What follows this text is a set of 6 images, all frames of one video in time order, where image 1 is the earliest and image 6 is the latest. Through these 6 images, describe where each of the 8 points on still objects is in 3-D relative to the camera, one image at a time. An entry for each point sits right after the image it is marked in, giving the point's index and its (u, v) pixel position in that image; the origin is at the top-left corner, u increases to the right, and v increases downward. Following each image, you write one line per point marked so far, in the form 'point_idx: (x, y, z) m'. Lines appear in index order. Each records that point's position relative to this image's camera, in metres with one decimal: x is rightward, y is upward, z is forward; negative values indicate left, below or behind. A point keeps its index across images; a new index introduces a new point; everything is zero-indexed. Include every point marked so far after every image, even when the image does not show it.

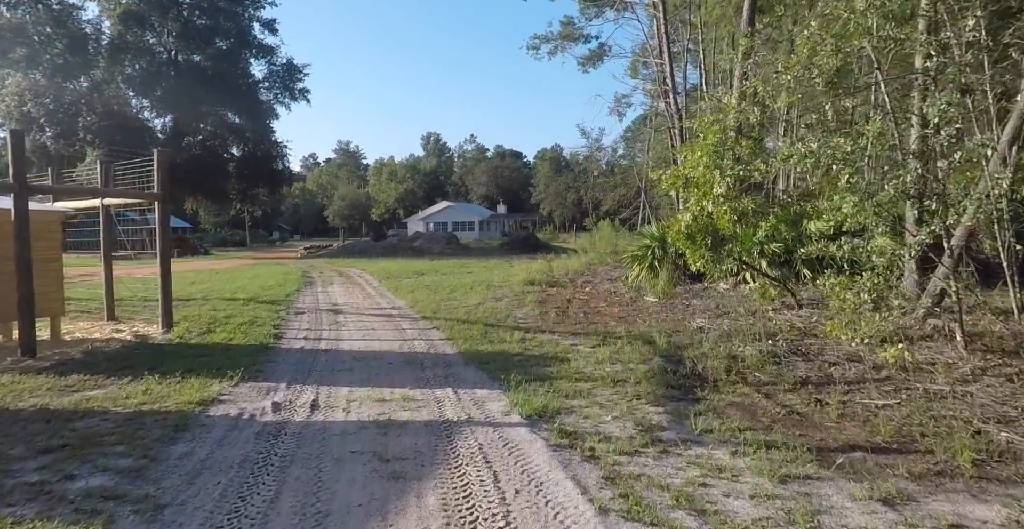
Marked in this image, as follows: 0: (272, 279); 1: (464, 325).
0: (-6.2, -0.4, +17.6) m
1: (-0.7, -0.8, +9.3) m
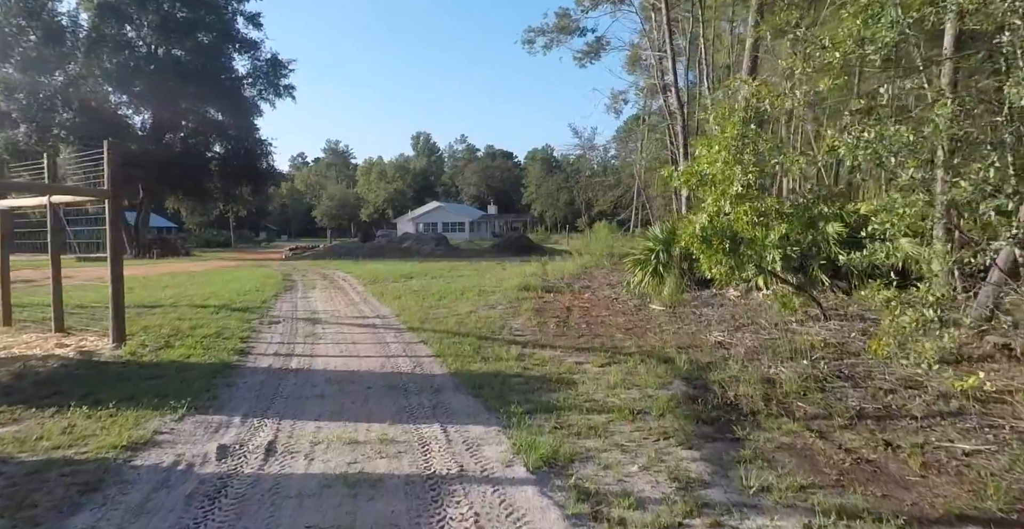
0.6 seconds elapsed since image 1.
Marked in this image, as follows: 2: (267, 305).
0: (-6.3, -0.5, +16.6) m
1: (-0.7, -0.9, +8.3) m
2: (-4.4, -0.8, +12.4) m
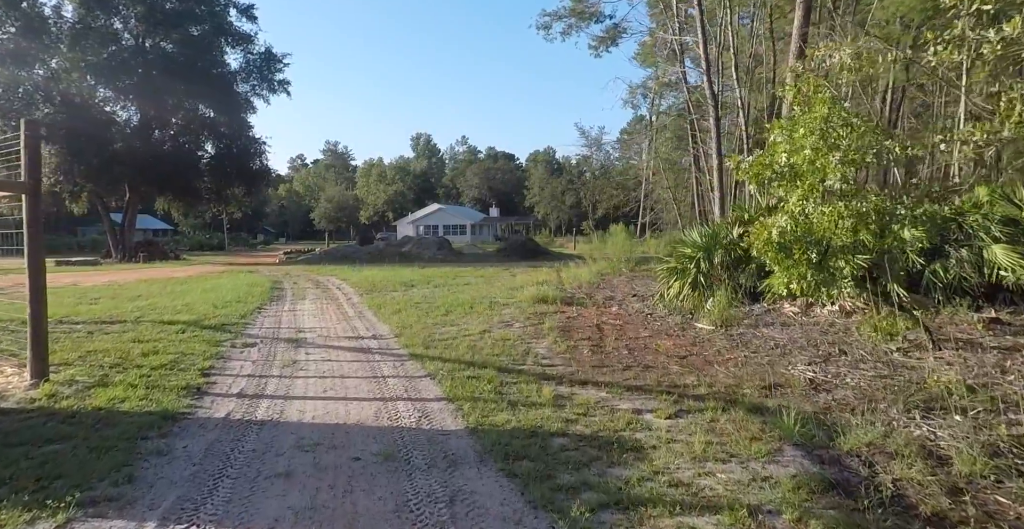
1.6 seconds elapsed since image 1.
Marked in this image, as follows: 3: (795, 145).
0: (-6.1, -0.6, +14.9) m
1: (-0.4, -1.0, +6.6) m
2: (-4.1, -0.9, +10.7) m
3: (+2.7, +1.1, +6.4) m
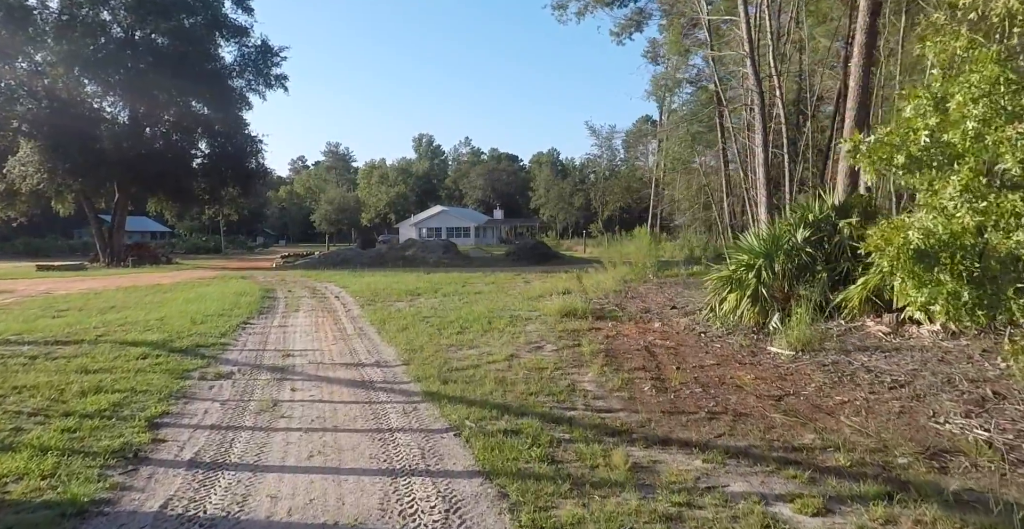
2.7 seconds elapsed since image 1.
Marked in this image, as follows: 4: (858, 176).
0: (-5.7, -0.8, +13.3) m
1: (-0.1, -1.1, +5.0) m
2: (-3.7, -1.0, +9.0) m
3: (+3.0, +1.0, +4.8) m
4: (+5.5, +1.4, +10.8) m
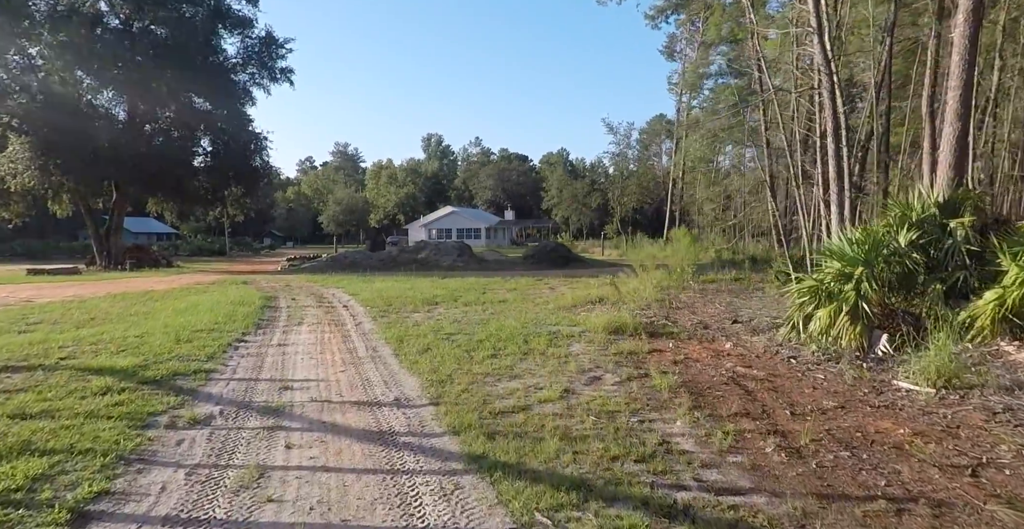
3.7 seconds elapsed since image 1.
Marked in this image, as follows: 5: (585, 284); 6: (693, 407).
0: (-5.1, -0.9, +11.7) m
1: (+0.4, -1.2, +3.4) m
2: (-3.2, -1.1, +7.4) m
3: (+3.5, +0.9, +3.1) m
4: (+6.0, +1.3, +9.1) m
5: (+1.8, -0.5, +17.1) m
6: (+1.5, -1.1, +5.4) m
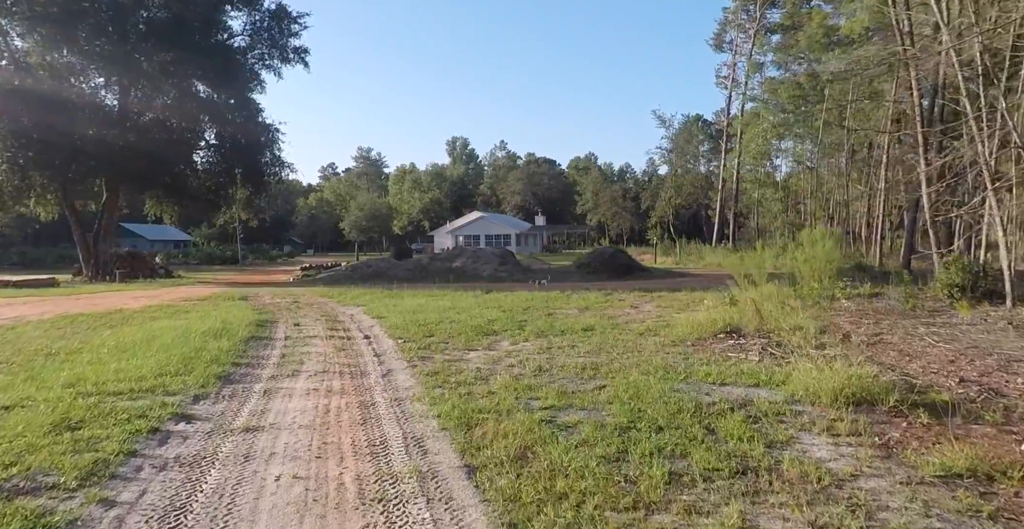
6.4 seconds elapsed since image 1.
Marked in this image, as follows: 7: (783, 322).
0: (-3.9, -1.0, +7.6) m
1: (+1.4, -1.3, -0.9) m
2: (-2.1, -1.2, +3.3) m
3: (+4.4, +0.9, -1.2) m
4: (+7.2, +1.2, +4.7) m
5: (+3.2, -0.7, +12.8) m
6: (+2.5, -1.2, +1.1) m
7: (+3.7, -0.8, +9.5) m
